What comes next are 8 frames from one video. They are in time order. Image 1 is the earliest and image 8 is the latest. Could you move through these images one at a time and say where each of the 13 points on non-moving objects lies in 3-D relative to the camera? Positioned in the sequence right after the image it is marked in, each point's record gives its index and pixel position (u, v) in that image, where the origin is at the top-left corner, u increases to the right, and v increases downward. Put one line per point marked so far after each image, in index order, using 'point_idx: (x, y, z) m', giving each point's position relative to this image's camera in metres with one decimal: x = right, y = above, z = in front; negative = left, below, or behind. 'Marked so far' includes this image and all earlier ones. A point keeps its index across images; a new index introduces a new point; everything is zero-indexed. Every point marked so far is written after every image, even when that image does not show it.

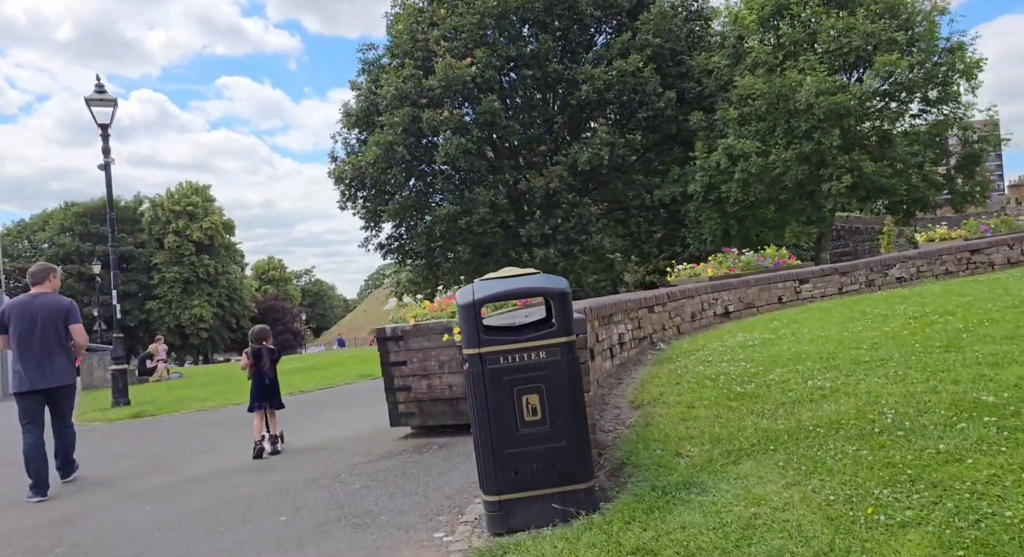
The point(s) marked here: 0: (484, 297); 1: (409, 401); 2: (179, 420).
0: (-0.1, -0.1, +3.7) m
1: (-0.9, -1.1, +7.0) m
2: (-4.9, -2.1, +11.8) m
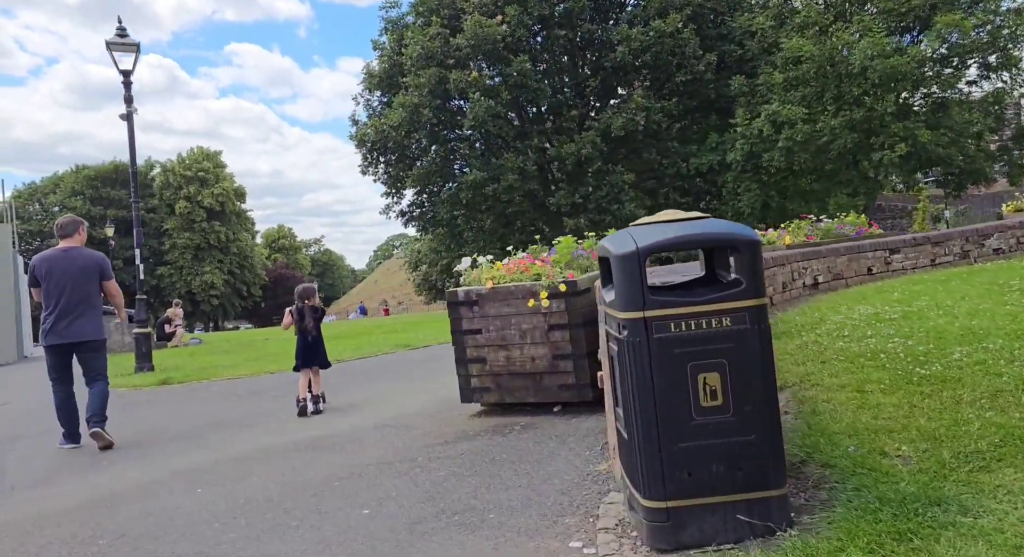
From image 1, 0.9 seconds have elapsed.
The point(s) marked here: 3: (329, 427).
0: (+0.5, +0.1, +2.9) m
1: (-0.2, -0.8, +6.3) m
2: (-4.2, -1.5, +11.1) m
3: (-1.6, -1.3, +7.0) m
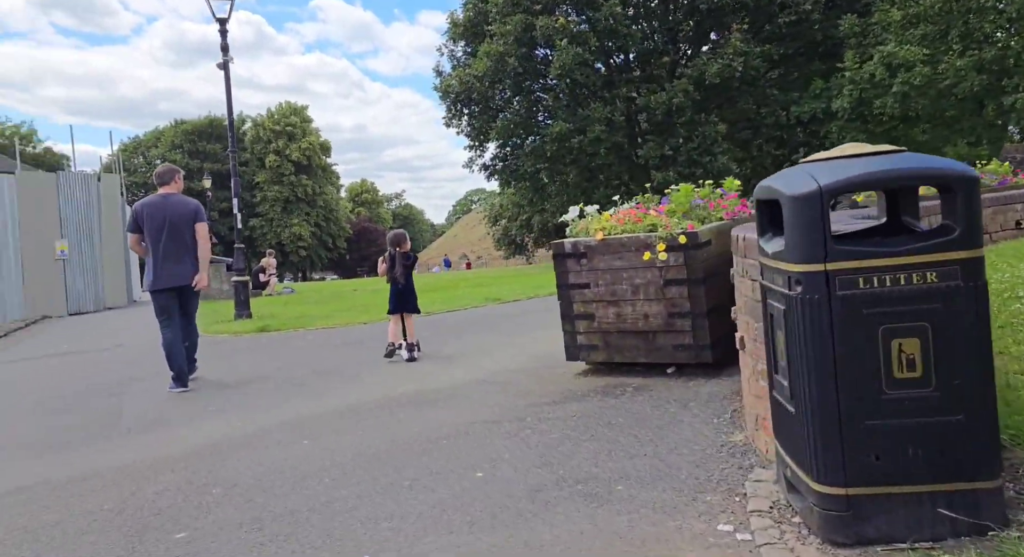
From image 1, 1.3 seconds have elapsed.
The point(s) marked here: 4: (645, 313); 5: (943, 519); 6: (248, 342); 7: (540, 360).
0: (+1.0, +0.3, +2.4) m
1: (+0.6, -0.4, +5.9) m
2: (-2.9, -0.8, +11.1) m
3: (-0.7, -0.9, +6.8) m
4: (+0.9, -0.2, +5.6) m
5: (+1.3, -0.7, +2.4) m
6: (-3.8, -0.9, +11.4) m
7: (+0.2, -0.7, +7.0) m
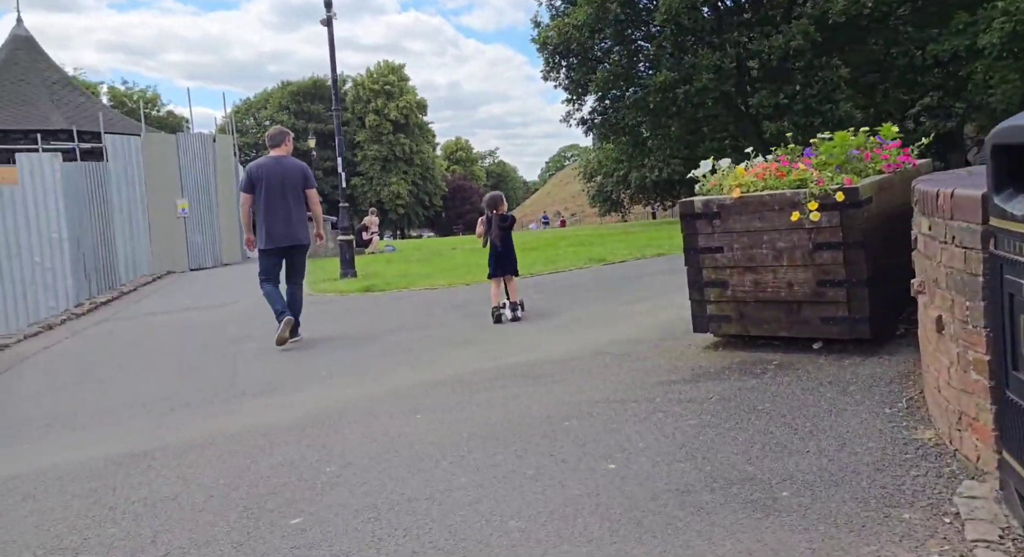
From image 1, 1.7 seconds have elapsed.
0: (+1.4, +0.3, +1.8) m
1: (+1.4, -0.1, +5.3) m
2: (-1.4, -0.3, +10.9) m
3: (+0.2, -0.6, +6.3) m
4: (+1.7, 0.0, +5.0) m
5: (+1.7, -0.7, +1.8) m
6: (-2.3, -0.4, +11.3) m
7: (+1.2, -0.4, +6.5) m
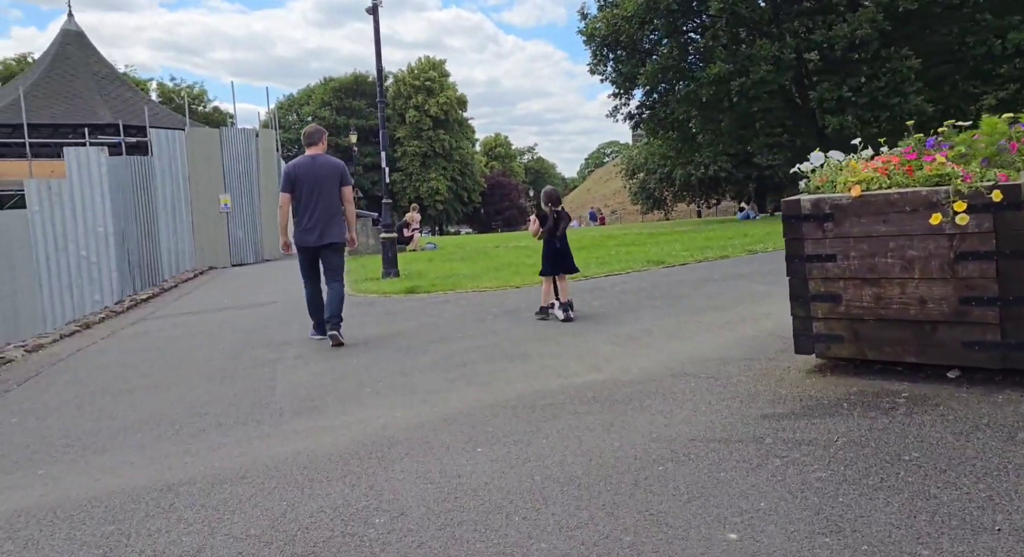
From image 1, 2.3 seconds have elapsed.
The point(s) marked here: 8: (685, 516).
0: (+1.7, +0.3, +1.0) m
1: (+1.8, -0.2, +4.5) m
2: (-0.7, -0.3, +10.3) m
3: (+0.7, -0.6, +5.6) m
4: (+2.1, -0.1, +4.2) m
5: (+2.0, -0.8, +1.0) m
6: (-1.6, -0.4, +10.7) m
7: (+1.7, -0.5, +5.7) m
8: (+0.6, -0.9, +3.0) m
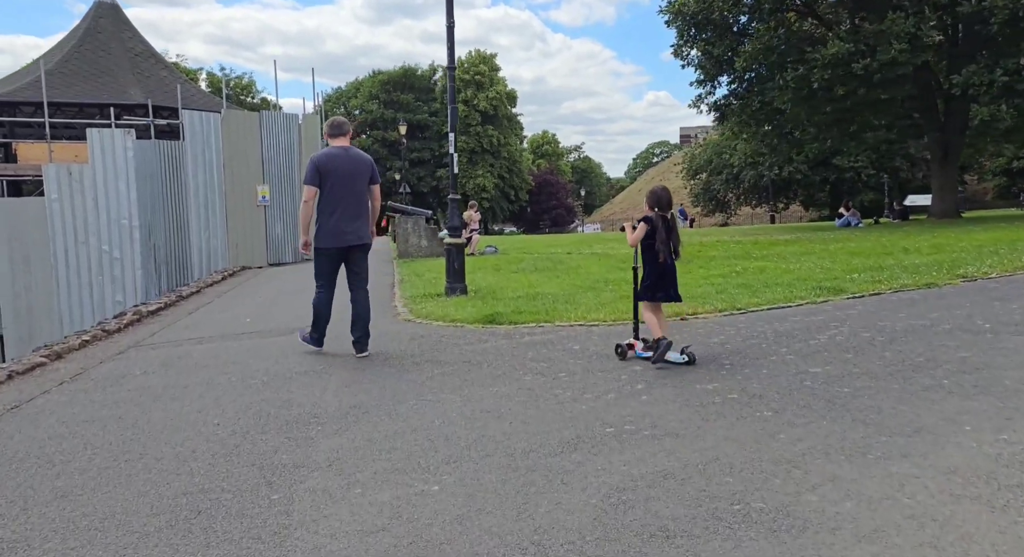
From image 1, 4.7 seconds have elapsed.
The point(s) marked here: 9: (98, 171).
0: (+2.4, -0.1, -2.3) m
1: (+2.7, -0.6, +1.1) m
2: (+0.5, -0.6, +7.0) m
3: (+1.6, -1.0, +2.3) m
4: (+3.0, -0.5, +0.8) m
5: (+2.7, -1.1, -2.4) m
6: (-0.4, -0.6, +7.5) m
7: (+2.6, -0.8, +2.3) m
8: (+1.4, -1.2, -0.3) m
9: (-6.6, +1.7, +12.9) m
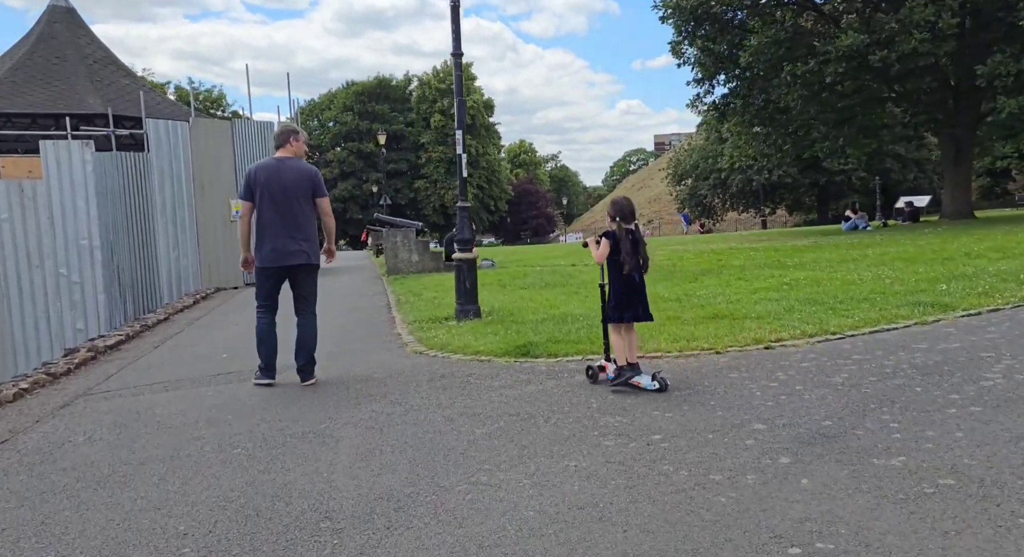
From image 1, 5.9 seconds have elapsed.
0: (+3.0, -0.1, -3.9) m
1: (+3.3, -0.6, -0.4) m
2: (+0.9, -0.8, +5.5) m
3: (+2.2, -1.0, +0.8) m
4: (+3.6, -0.5, -0.7) m
5: (+3.3, -1.1, -3.9) m
6: (0.0, -0.8, +5.9) m
7: (+3.2, -0.9, +0.8) m
8: (+2.1, -1.3, -1.8) m
9: (-6.4, +1.3, +11.1) m
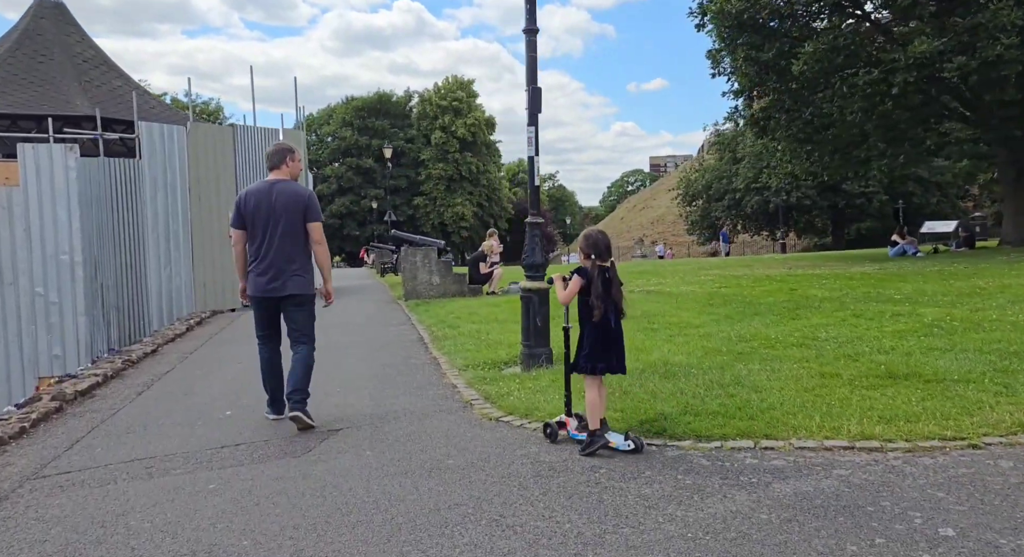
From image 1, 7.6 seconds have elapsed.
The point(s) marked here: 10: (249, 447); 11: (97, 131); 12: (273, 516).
0: (+4.0, -0.2, -6.0) m
1: (+4.2, -0.8, -2.6) m
2: (+1.8, -1.0, +3.2) m
3: (+3.1, -1.2, -1.5) m
4: (+4.5, -0.7, -2.9) m
5: (+4.3, -1.2, -6.1) m
6: (+0.9, -1.1, +3.7) m
7: (+4.1, -1.1, -1.4) m
8: (+3.0, -1.4, -4.1) m
9: (-5.6, +1.0, +8.8) m
10: (-2.0, -1.2, +6.0) m
11: (-10.1, +3.6, +19.3) m
12: (-1.3, -1.3, +4.3) m
